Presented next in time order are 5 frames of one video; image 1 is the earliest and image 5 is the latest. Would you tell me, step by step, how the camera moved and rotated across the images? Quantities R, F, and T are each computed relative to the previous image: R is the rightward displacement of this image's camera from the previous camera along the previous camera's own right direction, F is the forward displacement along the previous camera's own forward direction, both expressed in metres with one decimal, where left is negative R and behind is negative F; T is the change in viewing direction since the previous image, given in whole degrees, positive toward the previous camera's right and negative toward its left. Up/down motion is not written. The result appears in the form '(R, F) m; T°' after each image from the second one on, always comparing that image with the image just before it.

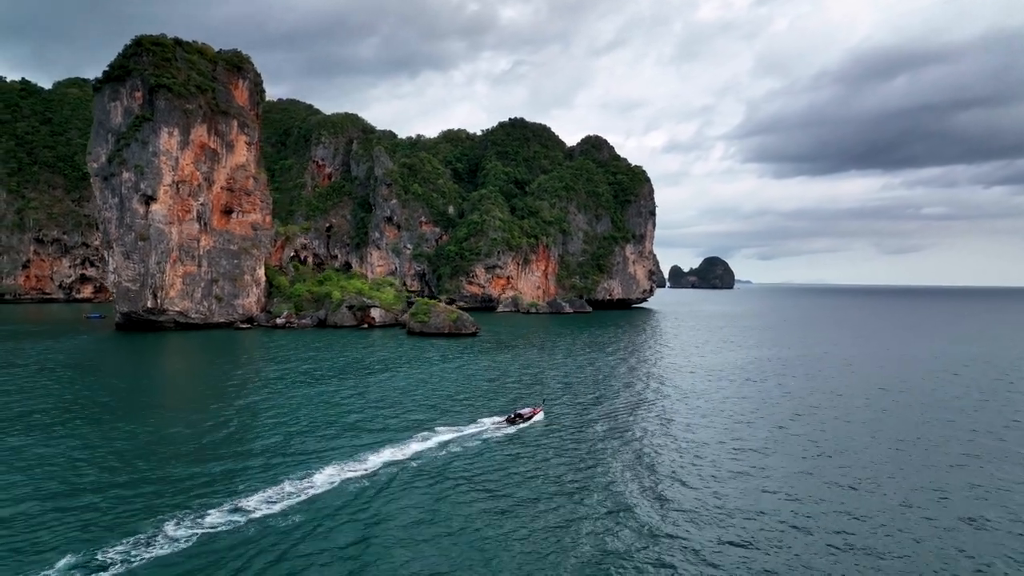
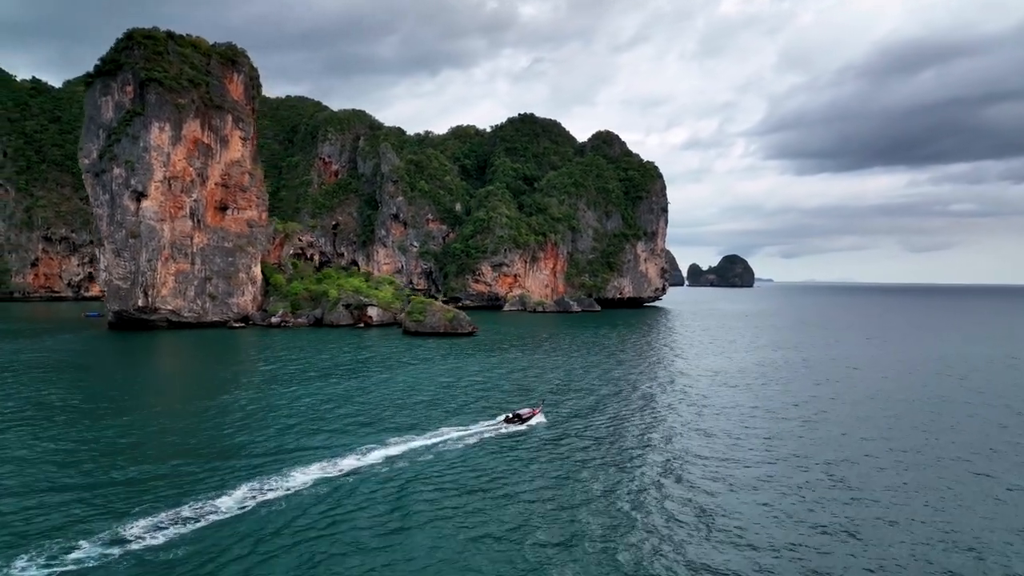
(+1.5, +1.9) m; -2°
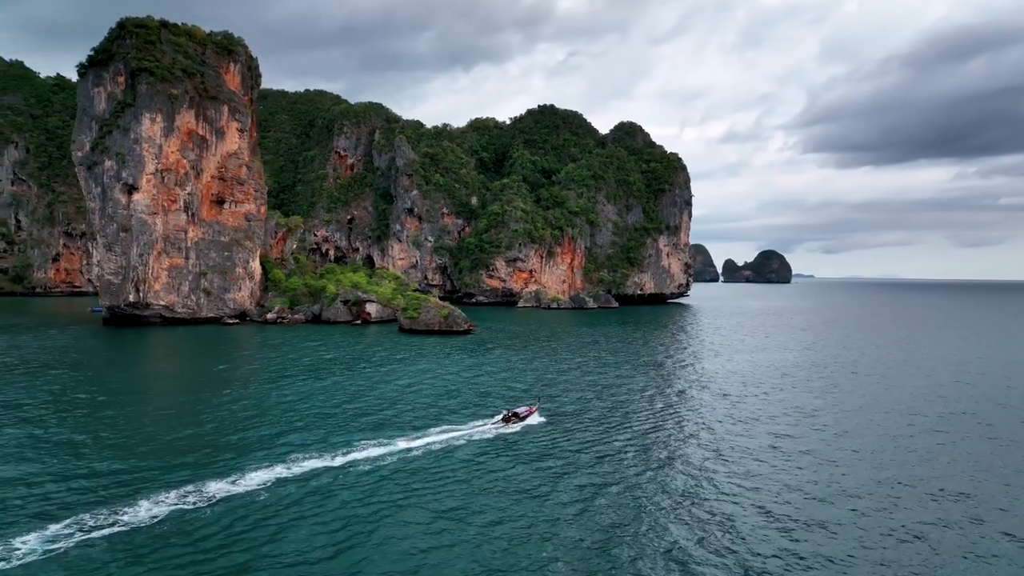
(+2.5, +2.8) m; -3°
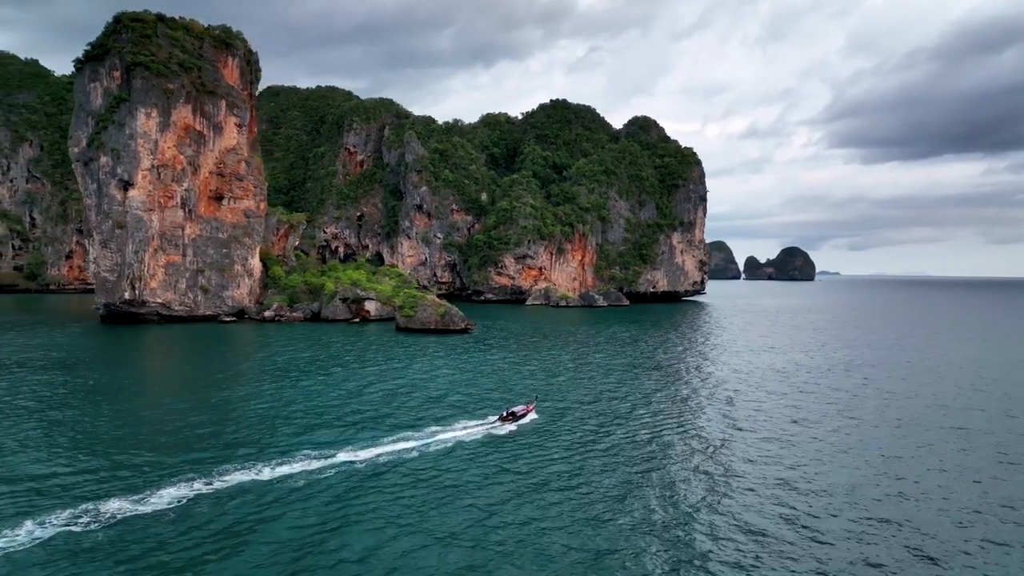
(+1.5, +1.6) m; -2°
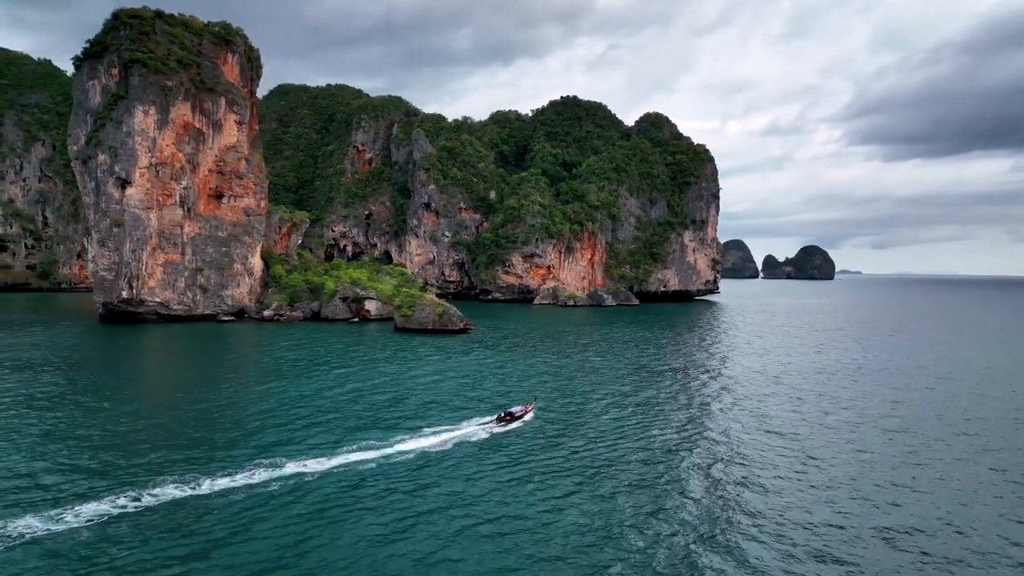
(+1.1, +1.2) m; -1°
